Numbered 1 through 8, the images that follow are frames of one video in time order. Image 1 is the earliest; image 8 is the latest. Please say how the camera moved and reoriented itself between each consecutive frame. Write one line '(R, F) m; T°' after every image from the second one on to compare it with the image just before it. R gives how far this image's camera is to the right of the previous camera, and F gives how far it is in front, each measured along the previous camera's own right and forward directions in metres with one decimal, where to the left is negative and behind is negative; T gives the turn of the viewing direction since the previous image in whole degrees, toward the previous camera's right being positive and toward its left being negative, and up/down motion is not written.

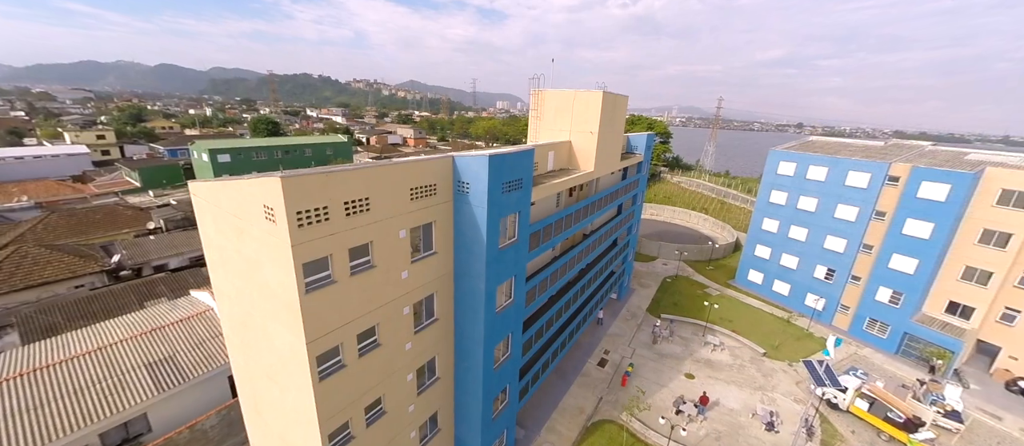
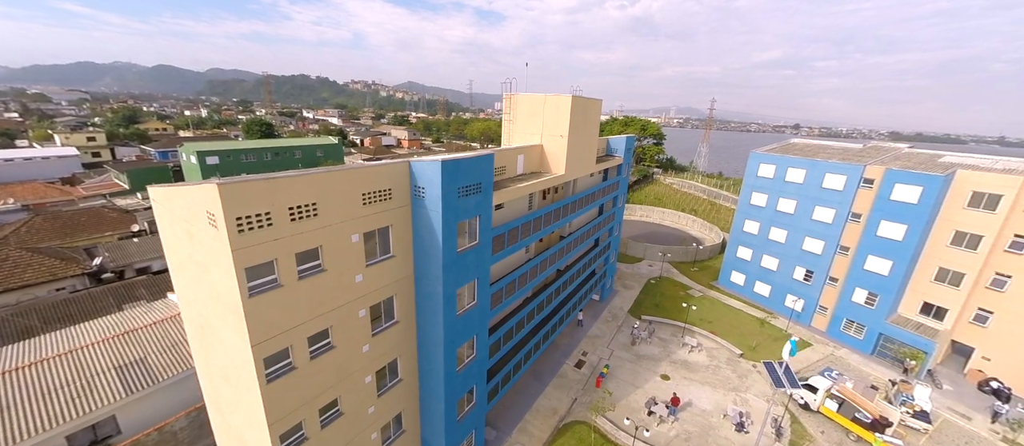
(+1.7, -0.2) m; 0°
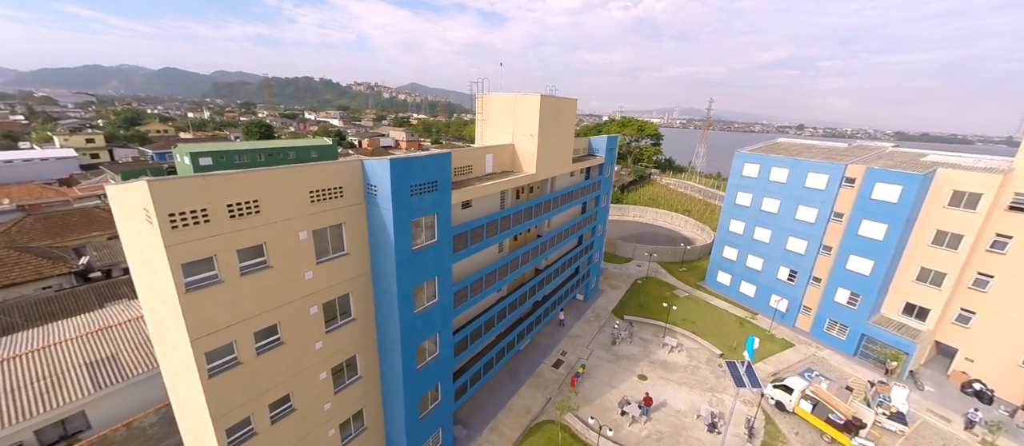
(+2.1, 0.0) m; -1°
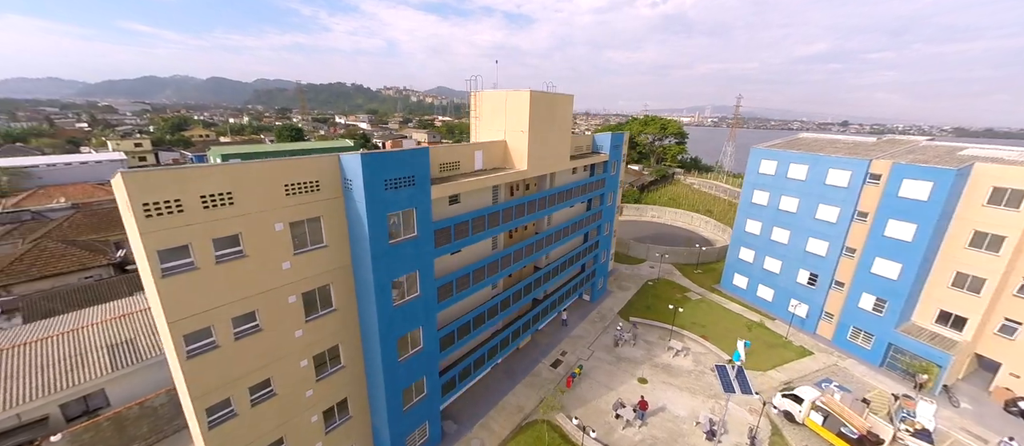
(+2.2, +0.2) m; -4°
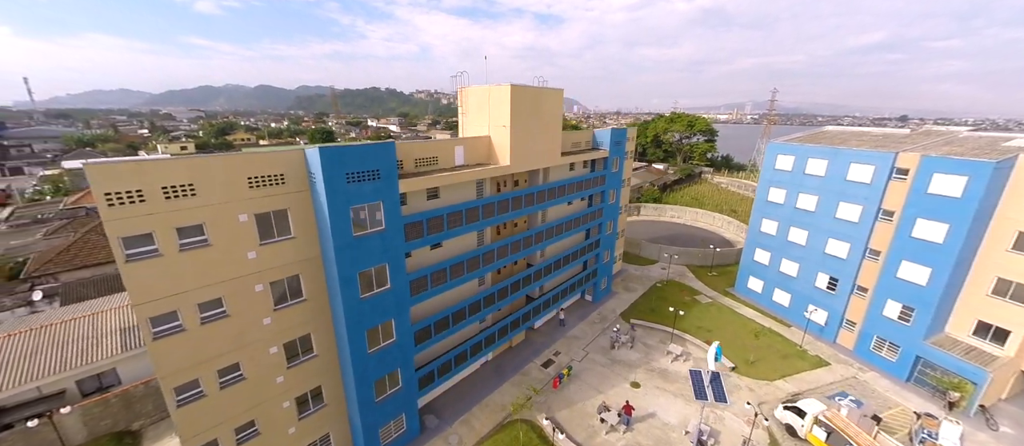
(+3.0, +0.3) m; -5°
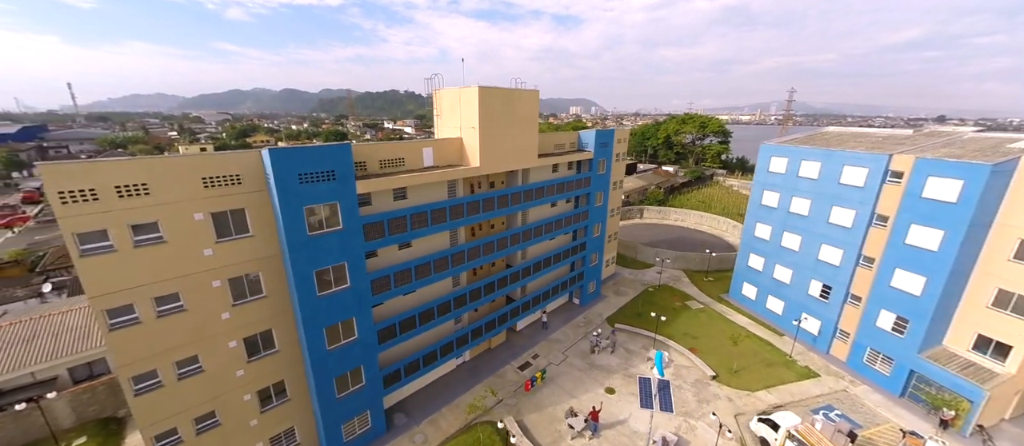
(+3.0, +0.1) m; -3°
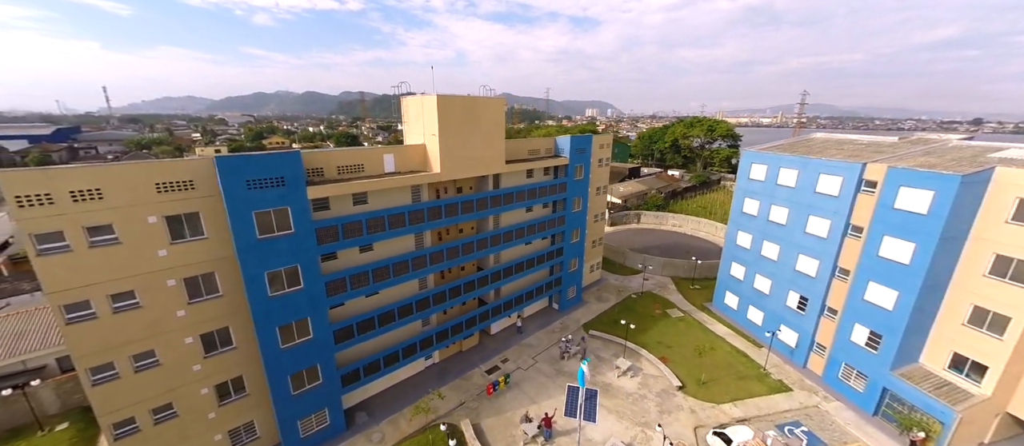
(+3.5, -0.2) m; -3°
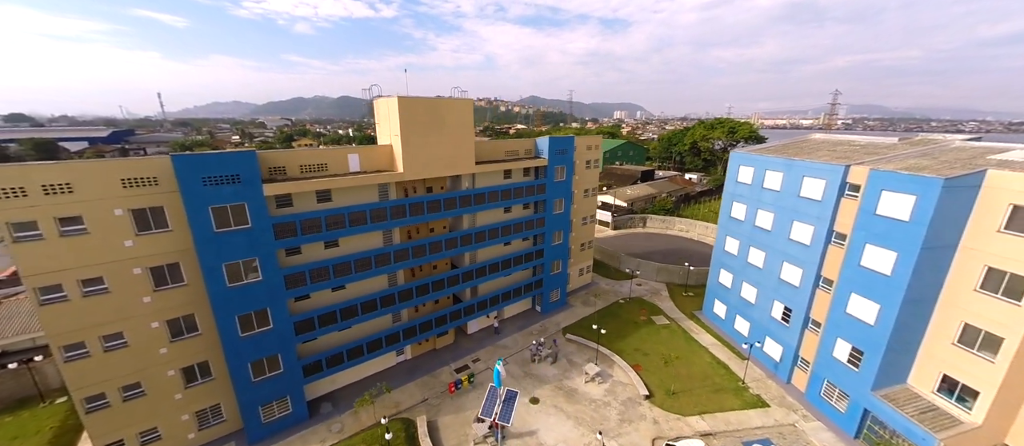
(+4.3, +0.1) m; -5°
